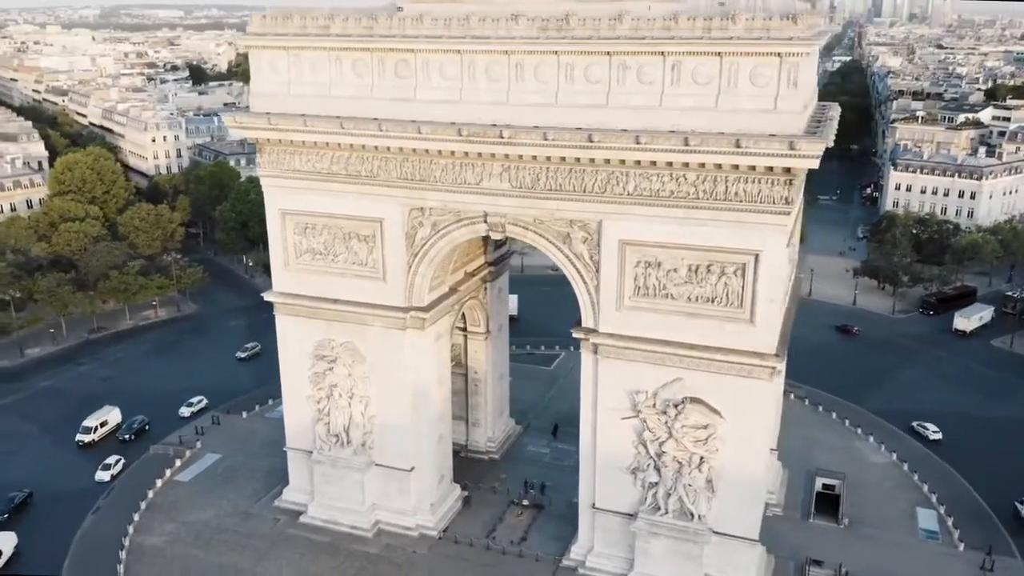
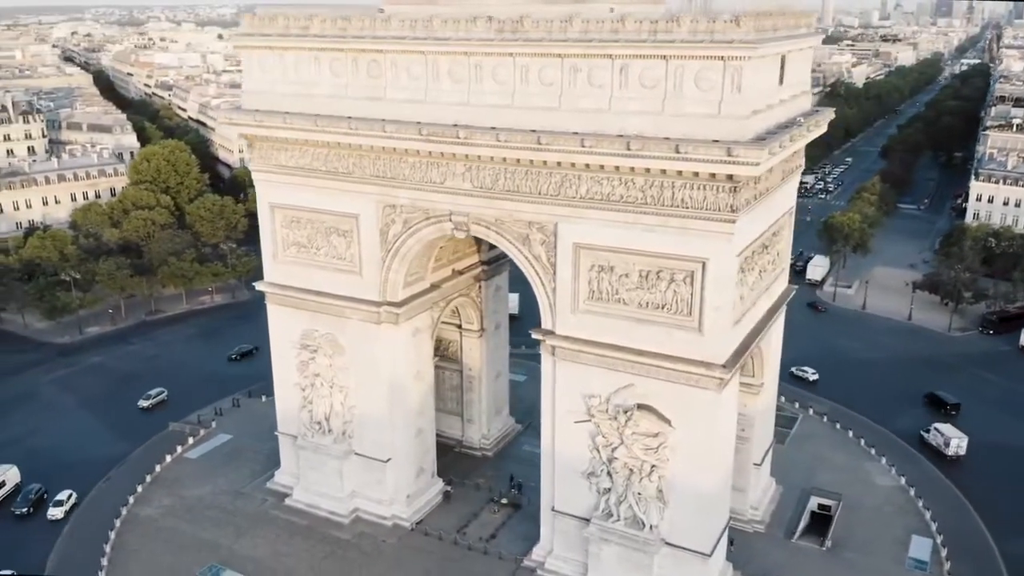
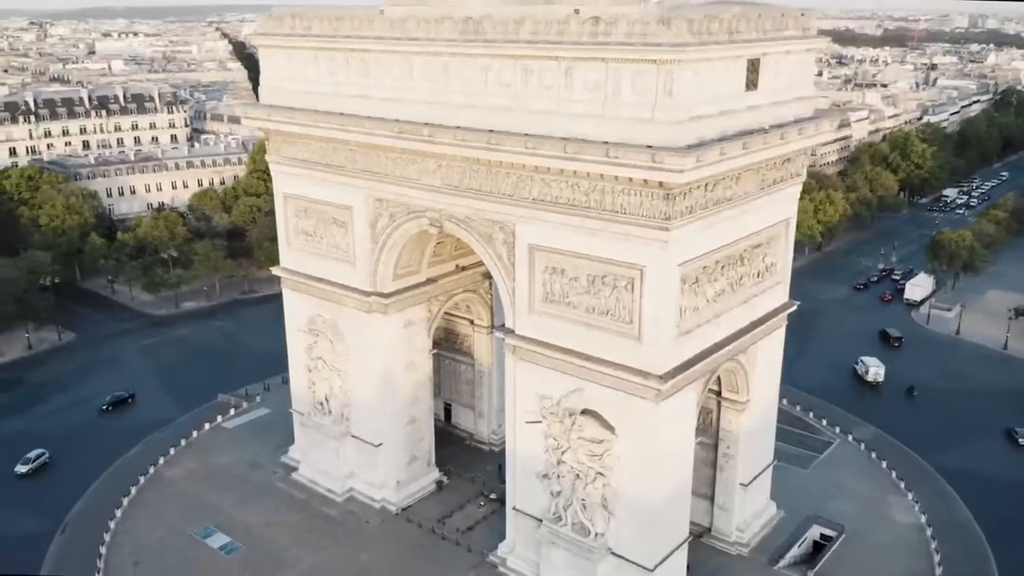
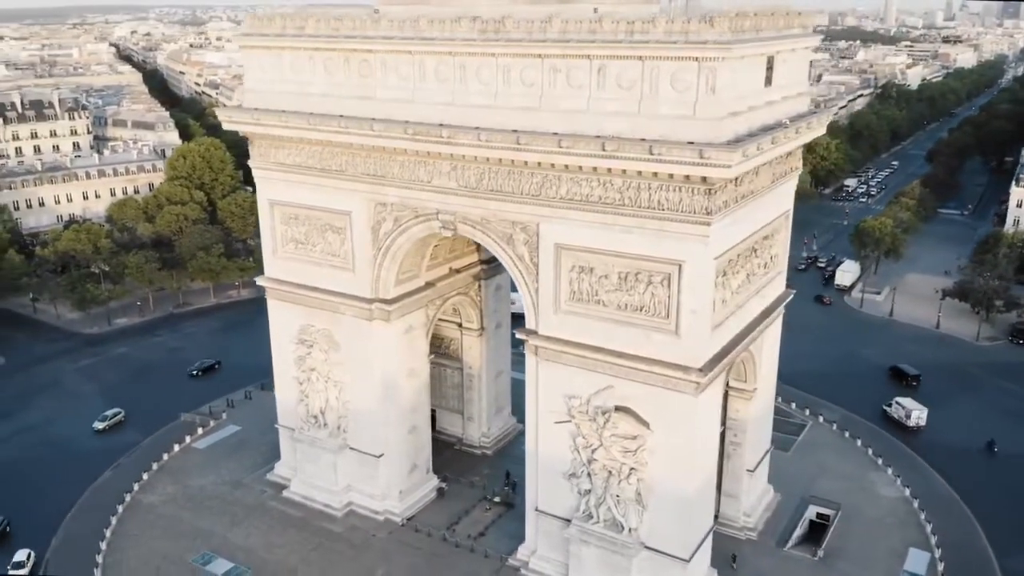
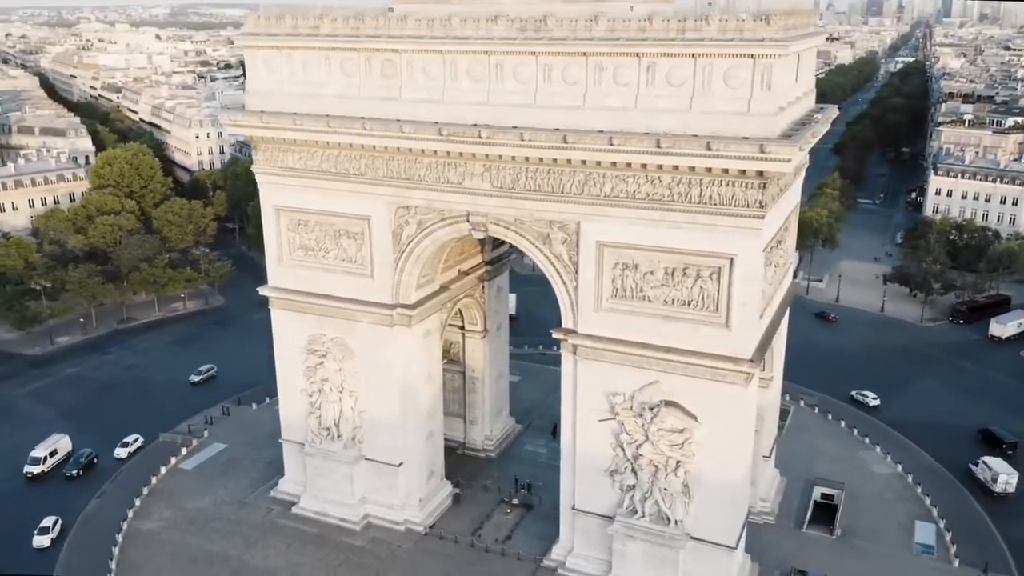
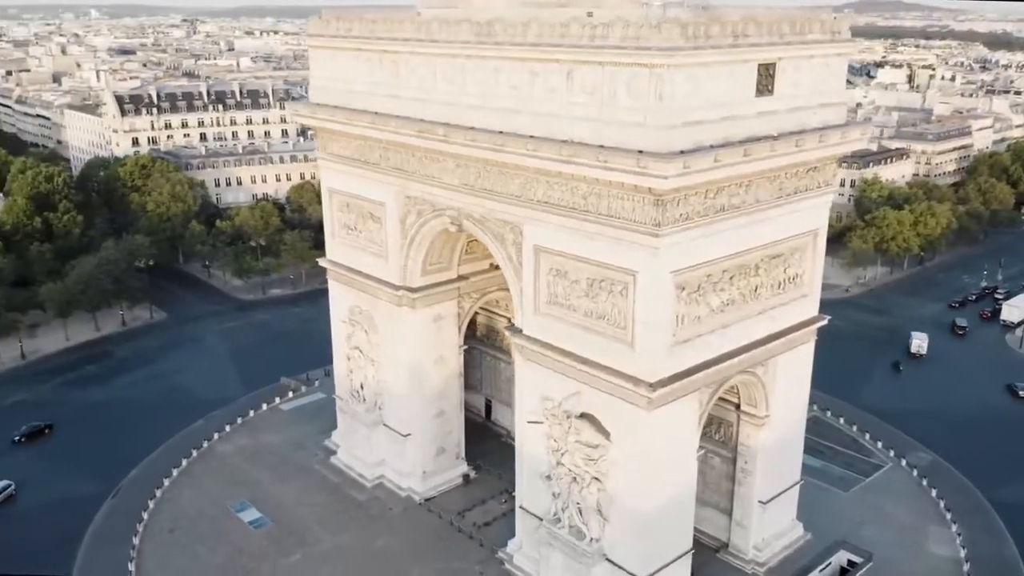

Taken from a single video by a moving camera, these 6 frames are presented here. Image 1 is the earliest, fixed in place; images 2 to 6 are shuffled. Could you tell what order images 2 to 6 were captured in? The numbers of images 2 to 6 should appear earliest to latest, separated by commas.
5, 2, 4, 3, 6
